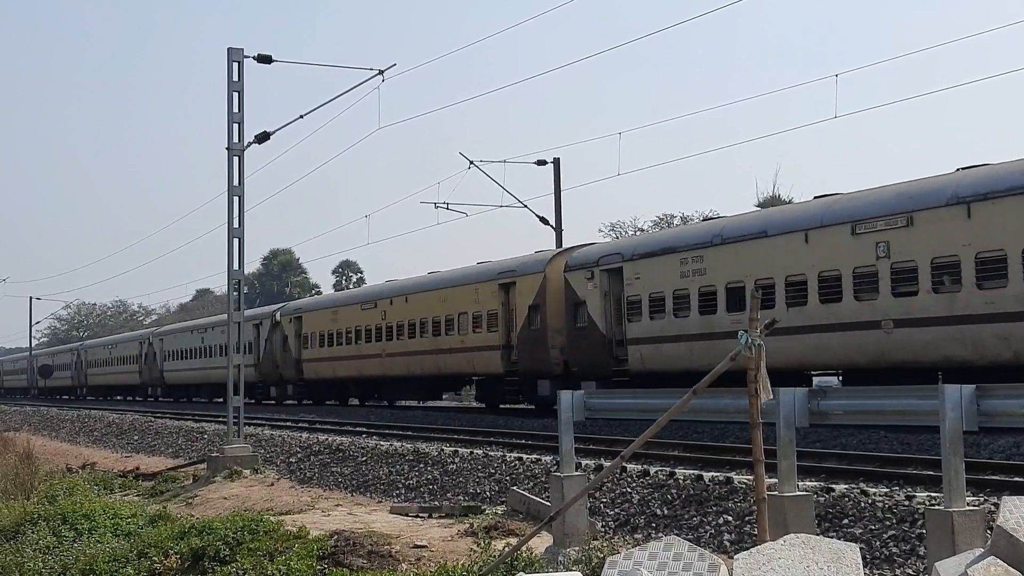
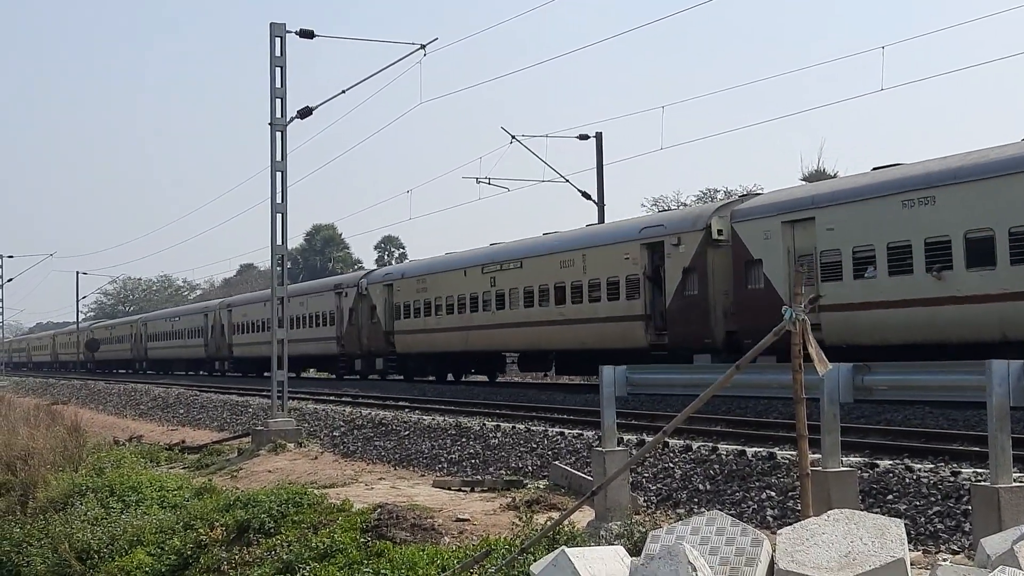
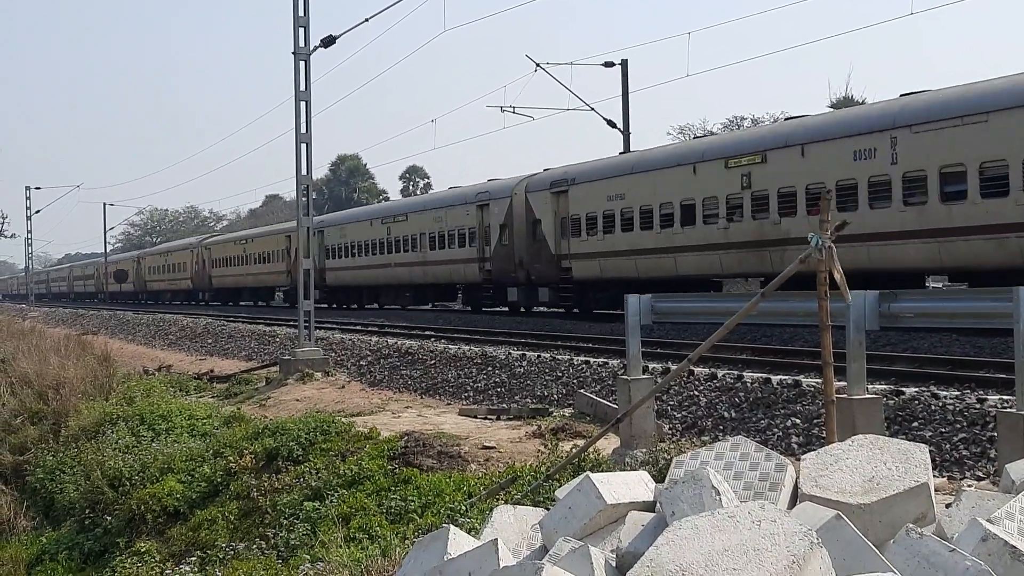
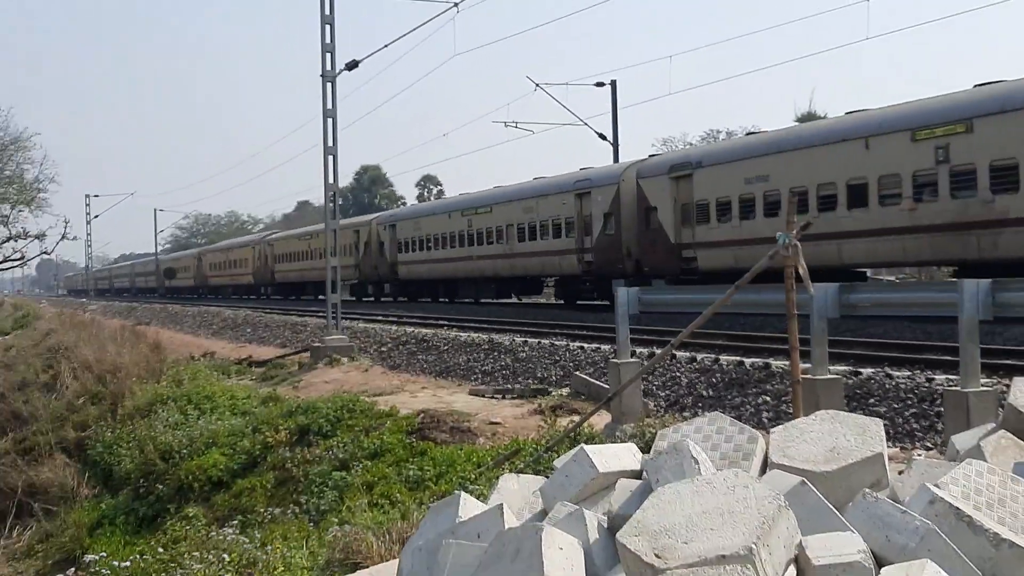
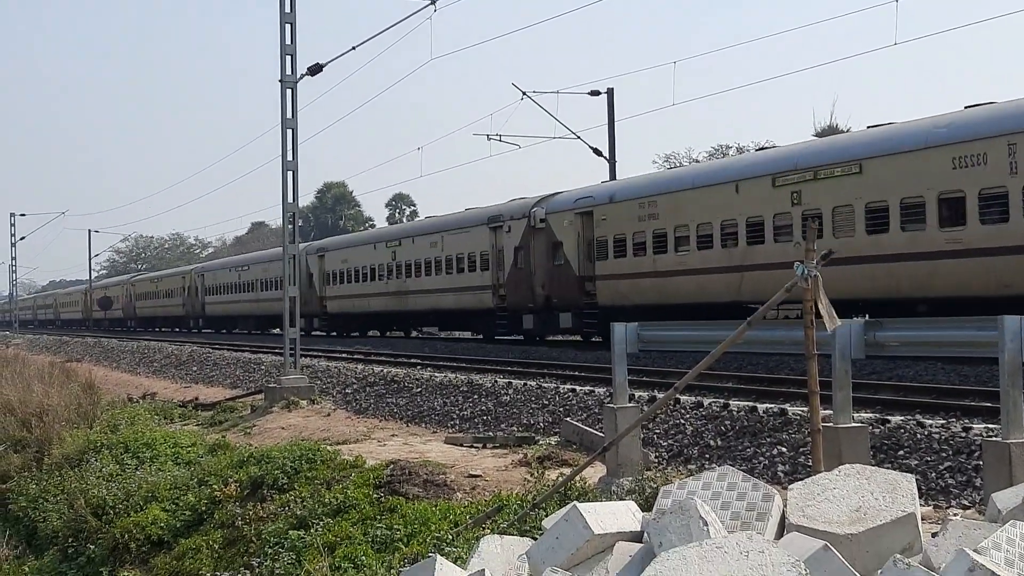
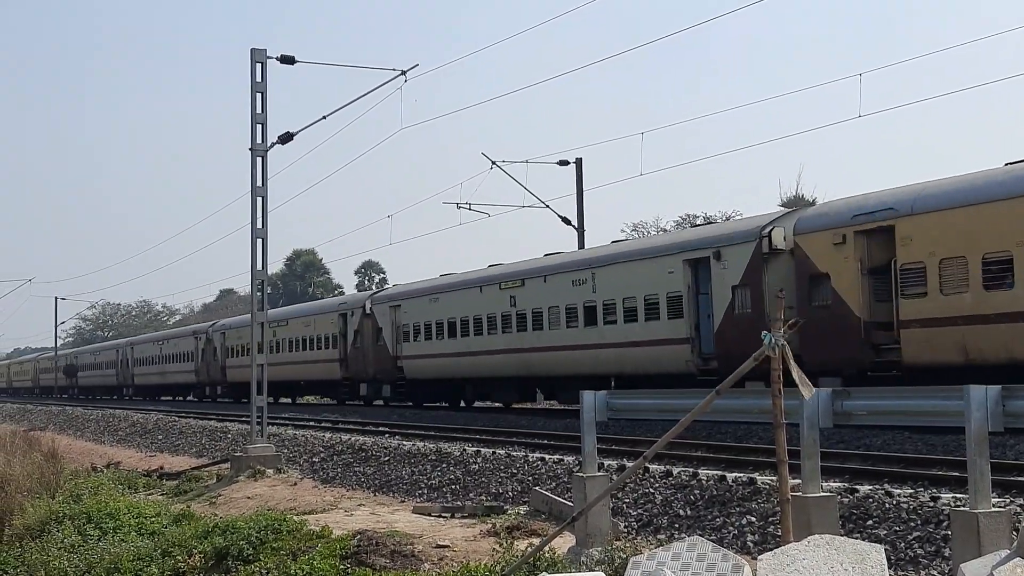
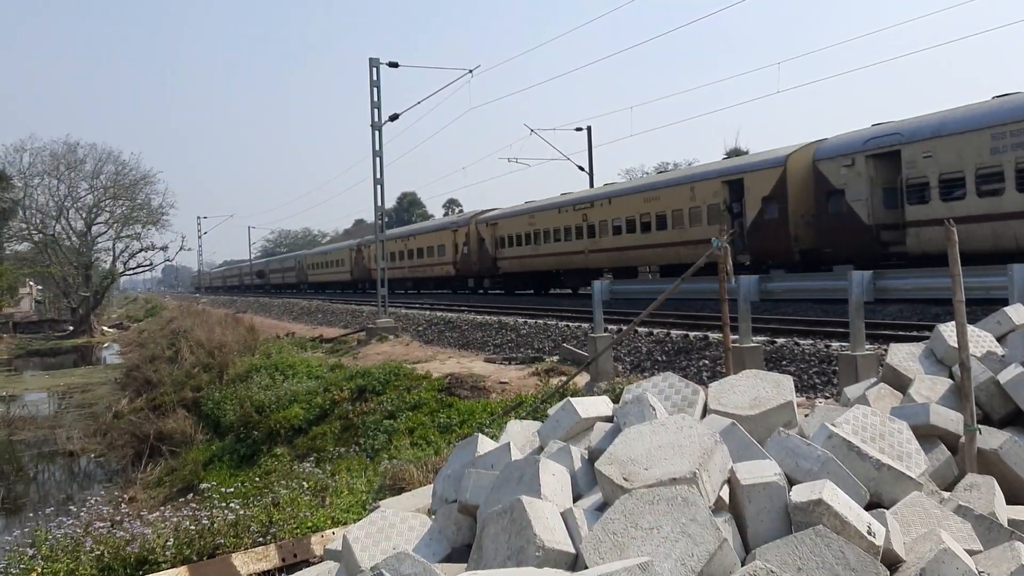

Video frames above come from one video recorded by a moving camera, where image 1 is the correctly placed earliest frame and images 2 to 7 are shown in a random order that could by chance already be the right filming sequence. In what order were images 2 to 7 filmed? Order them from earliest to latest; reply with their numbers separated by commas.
6, 2, 5, 3, 4, 7
